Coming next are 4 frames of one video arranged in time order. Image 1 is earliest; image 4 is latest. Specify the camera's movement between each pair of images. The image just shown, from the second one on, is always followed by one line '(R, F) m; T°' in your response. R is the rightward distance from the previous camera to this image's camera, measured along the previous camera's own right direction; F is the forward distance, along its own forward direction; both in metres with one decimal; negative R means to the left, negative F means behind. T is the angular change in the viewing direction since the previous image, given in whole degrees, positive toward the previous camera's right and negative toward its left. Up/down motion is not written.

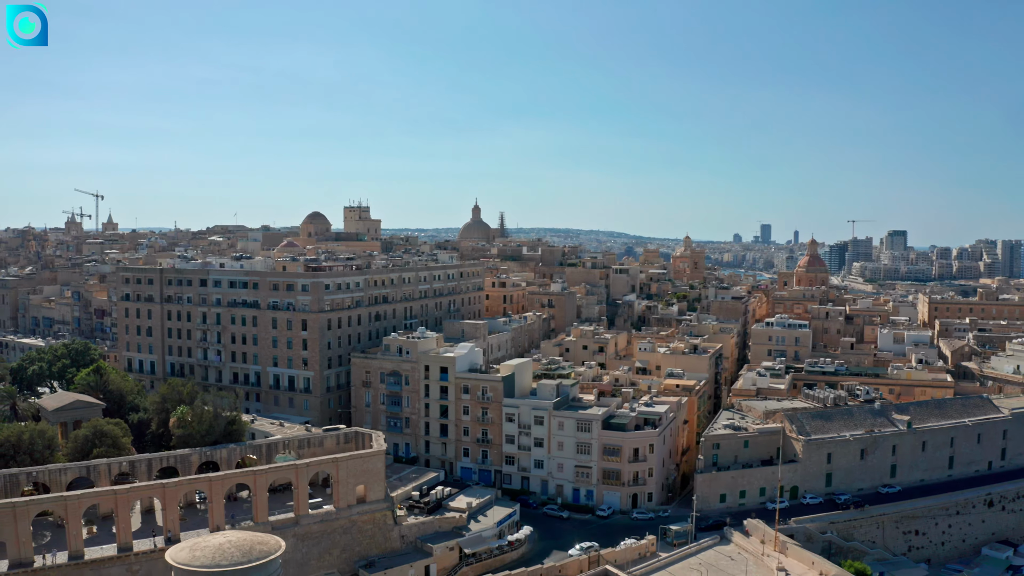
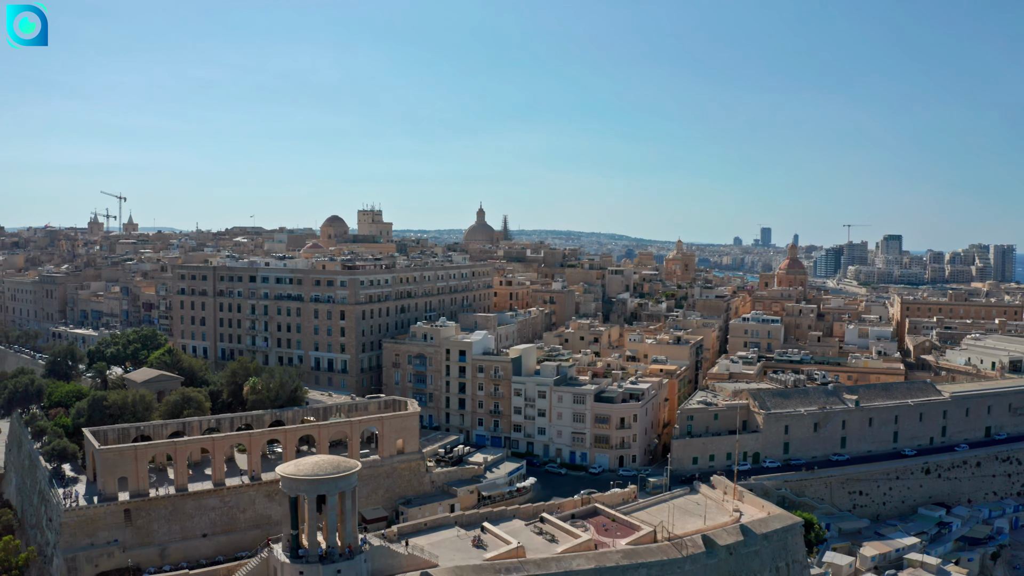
(-0.5, -9.1) m; 0°
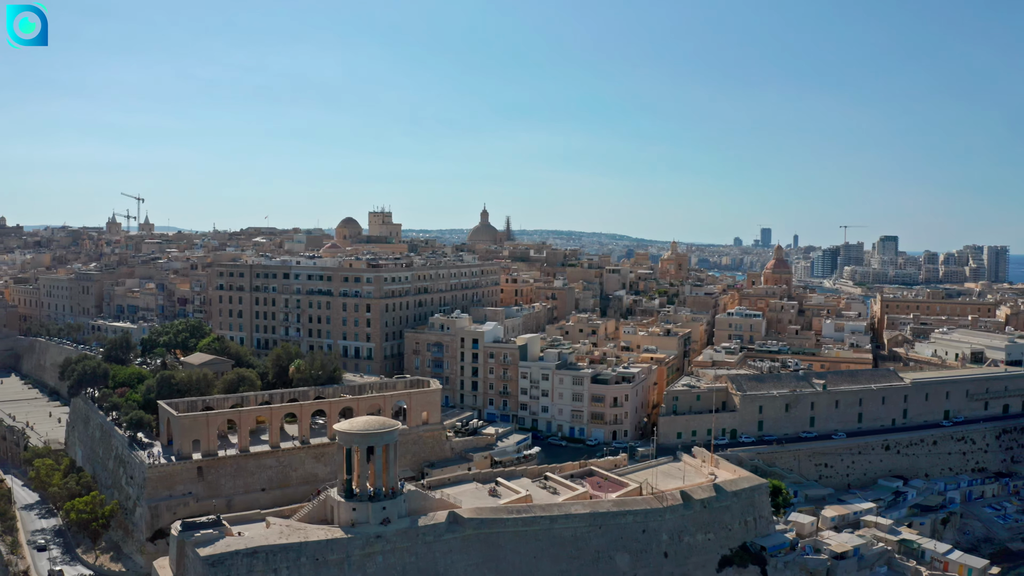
(-0.5, -7.9) m; 0°
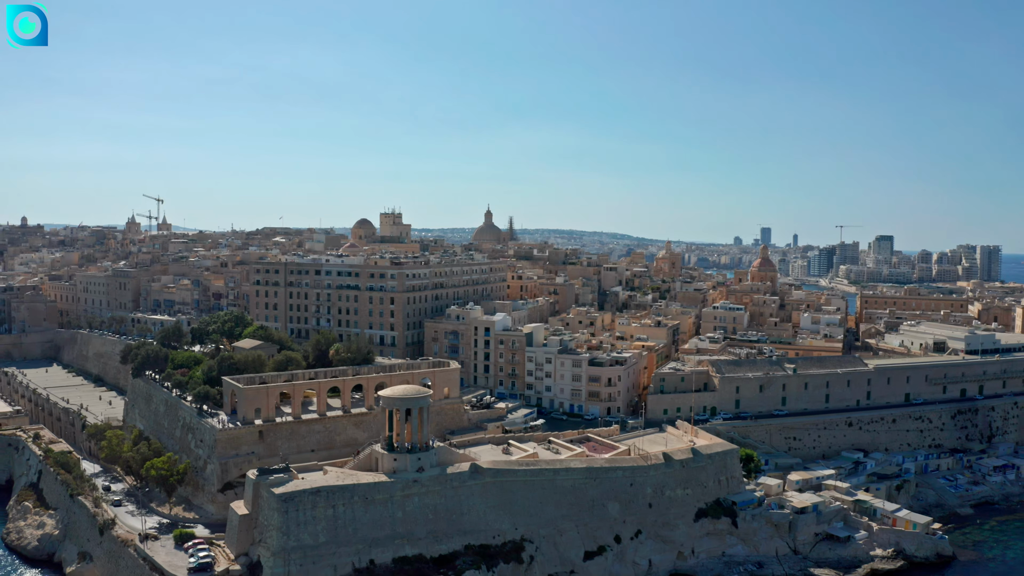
(-0.6, -9.3) m; 0°
